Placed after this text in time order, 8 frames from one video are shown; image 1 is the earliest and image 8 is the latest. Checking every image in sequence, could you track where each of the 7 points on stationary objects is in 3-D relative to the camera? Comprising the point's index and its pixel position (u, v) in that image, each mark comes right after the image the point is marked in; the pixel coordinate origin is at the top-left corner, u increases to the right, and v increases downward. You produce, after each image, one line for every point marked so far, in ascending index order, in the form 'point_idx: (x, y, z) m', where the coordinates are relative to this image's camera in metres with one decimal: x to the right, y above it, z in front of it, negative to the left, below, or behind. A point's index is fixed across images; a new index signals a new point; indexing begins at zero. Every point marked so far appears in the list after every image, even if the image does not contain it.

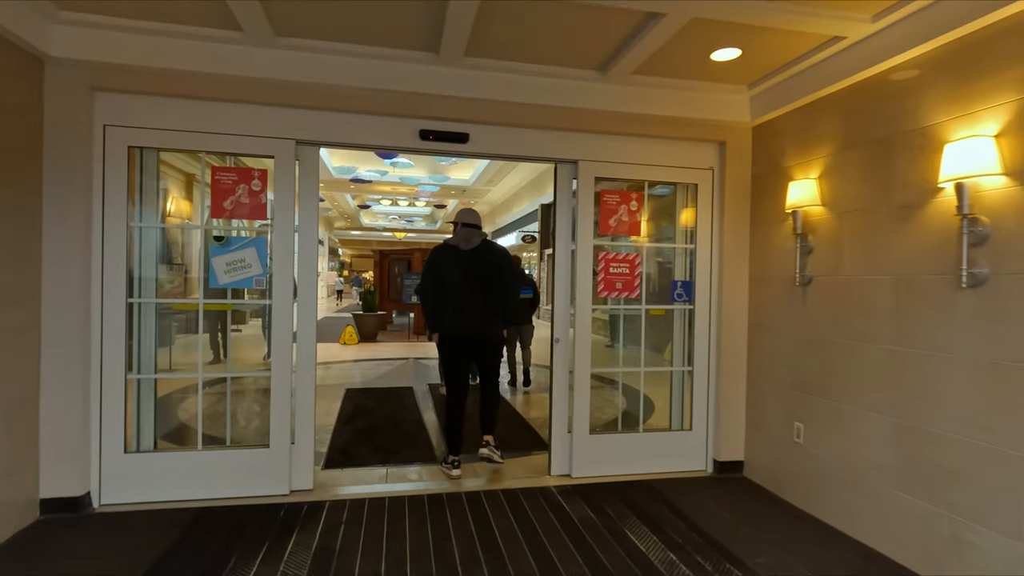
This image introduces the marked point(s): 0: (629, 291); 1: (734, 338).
0: (+0.7, 0.0, +3.4) m
1: (+1.4, -0.3, +3.4) m
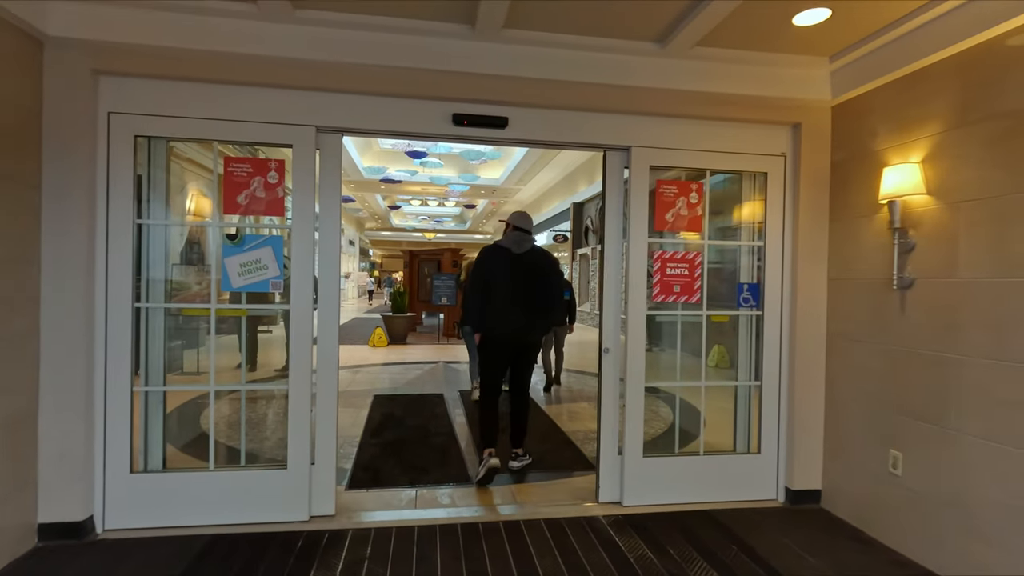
0: (+1.0, 0.0, +3.0) m
1: (+1.7, -0.3, +3.0) m
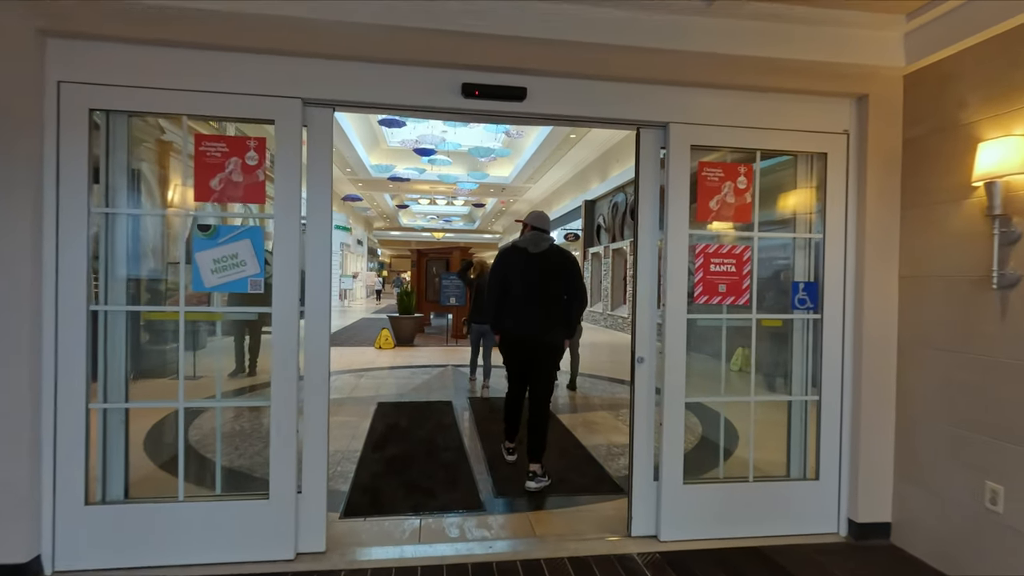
0: (+1.1, 0.0, +2.6) m
1: (+1.8, -0.3, +2.6) m
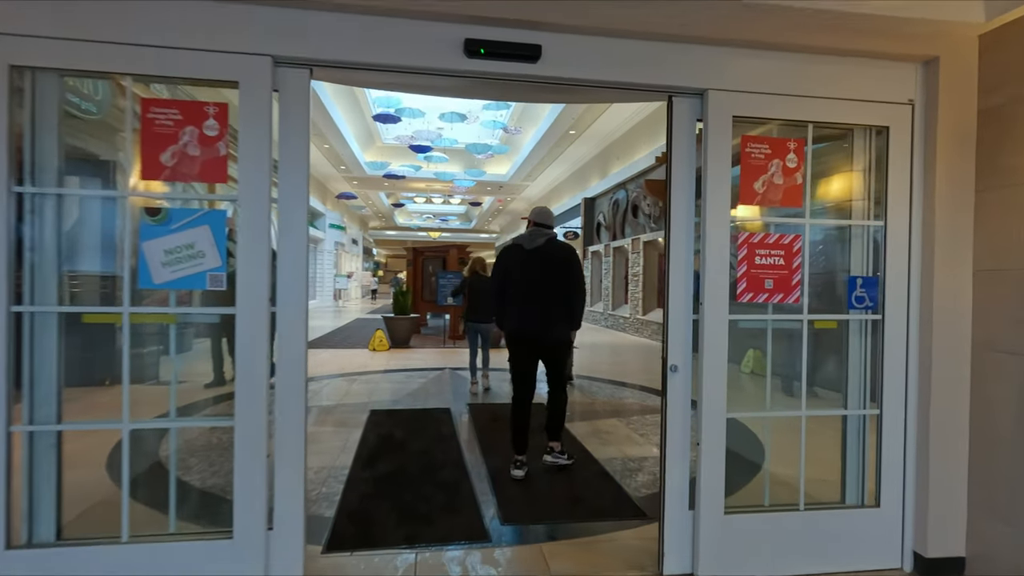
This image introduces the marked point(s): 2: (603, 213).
0: (+1.1, 0.0, +2.2) m
1: (+1.8, -0.3, +2.2) m
2: (+2.7, +2.2, +15.7) m
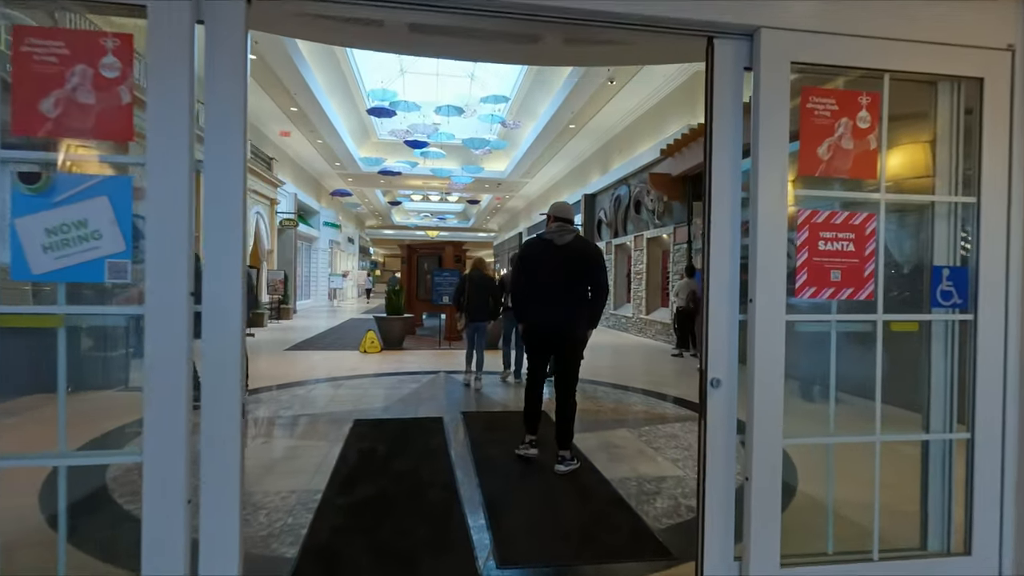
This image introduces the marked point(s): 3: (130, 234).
0: (+1.1, 0.0, +1.7) m
1: (+1.8, -0.3, +1.8) m
2: (+2.6, +2.2, +15.3) m
3: (-1.0, +0.2, +1.5) m
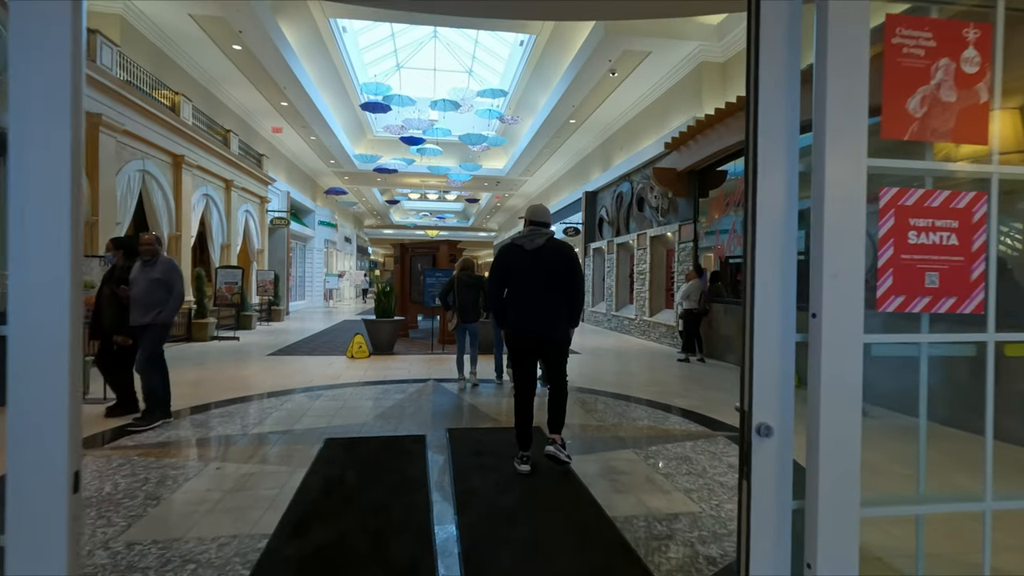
0: (+1.0, 0.0, +1.3) m
1: (+1.7, -0.3, +1.3) m
2: (+2.6, +2.2, +14.8) m
3: (-1.1, +0.1, +1.0) m
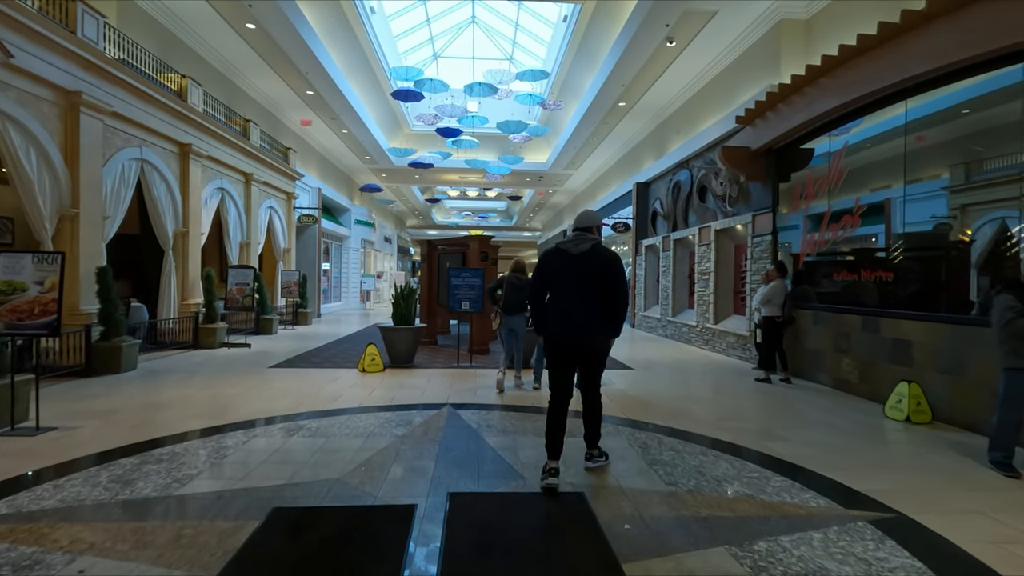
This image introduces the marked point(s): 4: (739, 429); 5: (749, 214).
0: (+0.9, 0.0, -0.2) m
1: (+1.6, -0.3, -0.2) m
2: (+3.6, +2.2, +13.2) m
3: (-1.2, +0.1, -0.3) m
4: (+2.0, -1.2, +4.6) m
5: (+3.9, +1.2, +8.7) m
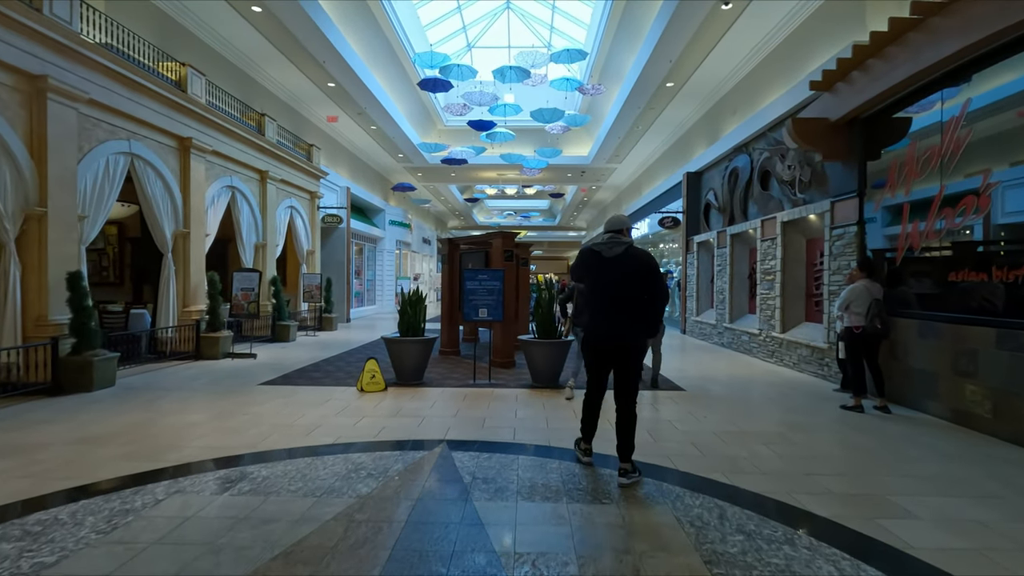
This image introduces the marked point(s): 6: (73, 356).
0: (+0.6, -0.1, -1.4) m
1: (+1.2, -0.4, -1.5) m
2: (+4.4, +2.1, +11.7) m
3: (-1.6, +0.1, -1.3) m
4: (+2.0, -1.3, +3.3) m
5: (+4.2, +1.2, +7.2) m
6: (-4.7, -0.7, +5.7) m
